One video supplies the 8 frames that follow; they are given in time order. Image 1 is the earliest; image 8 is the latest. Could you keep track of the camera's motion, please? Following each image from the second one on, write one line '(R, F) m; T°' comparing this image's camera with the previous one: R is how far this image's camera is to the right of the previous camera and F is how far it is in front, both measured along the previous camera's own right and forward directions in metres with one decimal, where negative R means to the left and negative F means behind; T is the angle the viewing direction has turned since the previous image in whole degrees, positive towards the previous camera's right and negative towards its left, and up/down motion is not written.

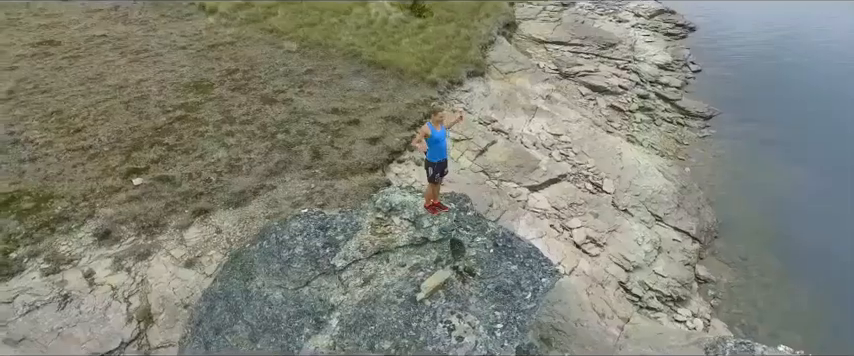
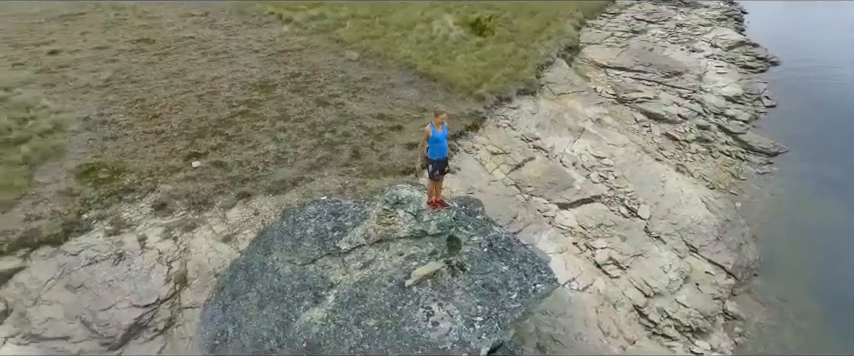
(+1.2, -0.5) m; -8°
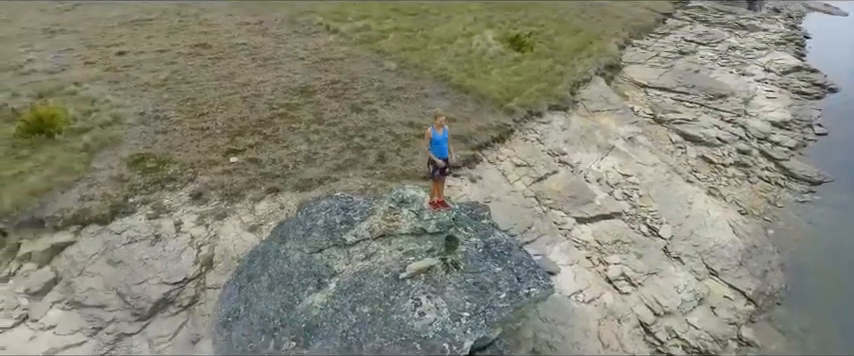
(+0.8, -0.5) m; -6°
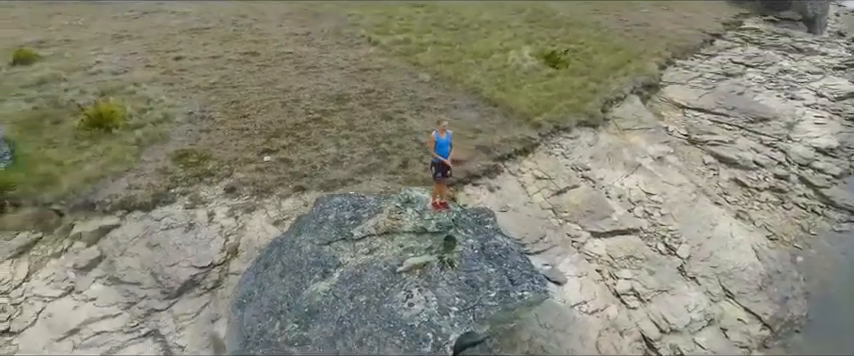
(+0.8, -0.5) m; -5°
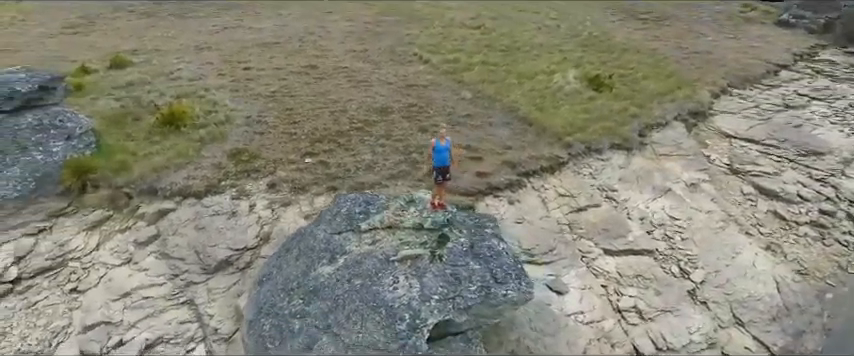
(+1.4, -0.9) m; -7°
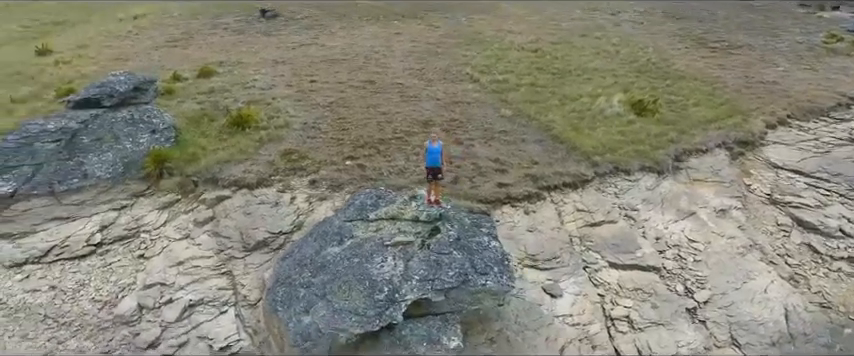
(+1.8, -1.3) m; -8°
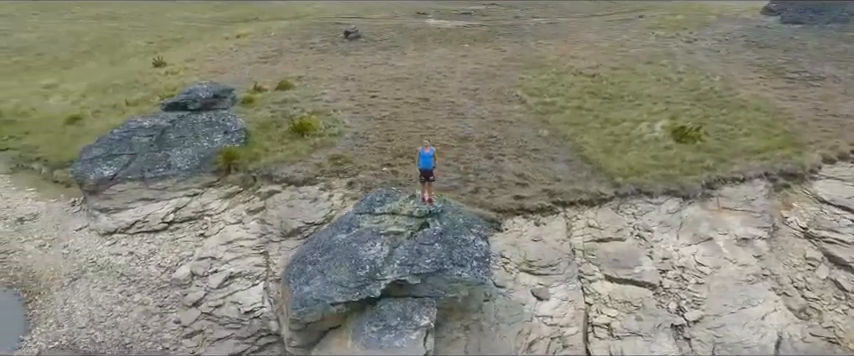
(+2.4, -1.6) m; -10°
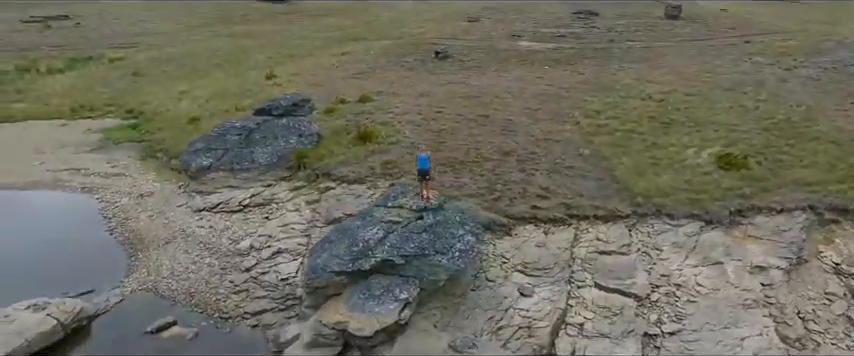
(+3.4, -2.1) m; -12°
